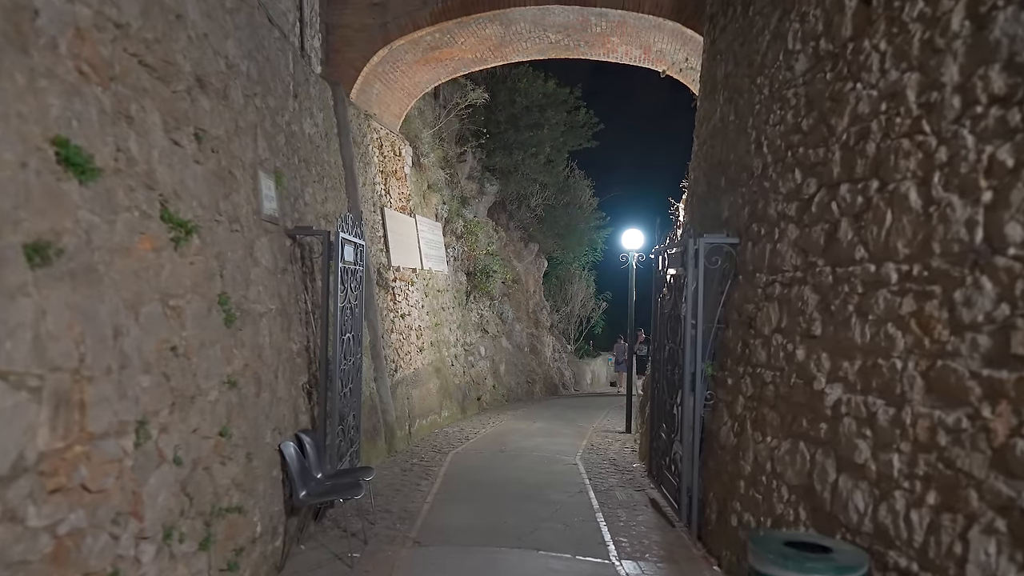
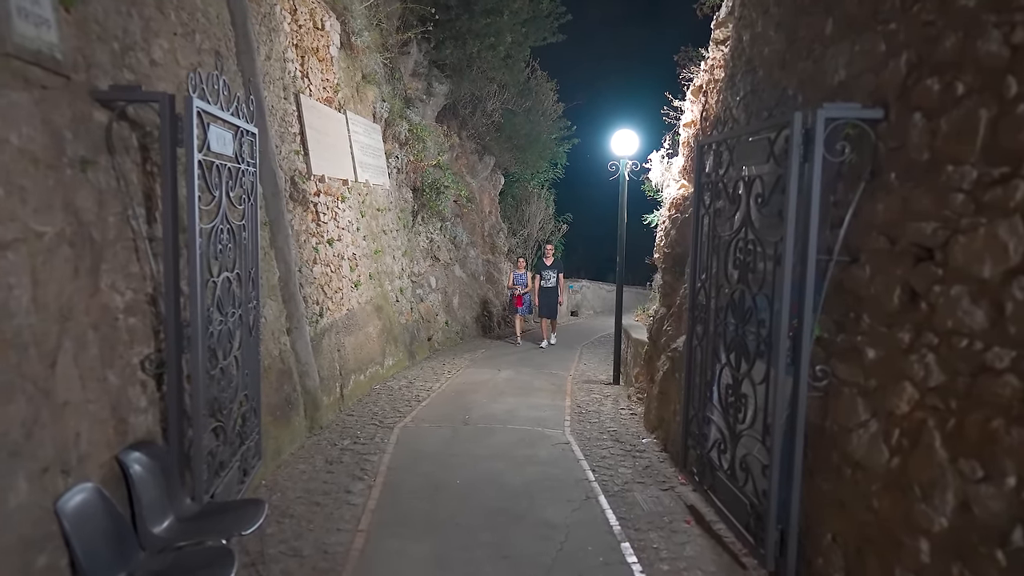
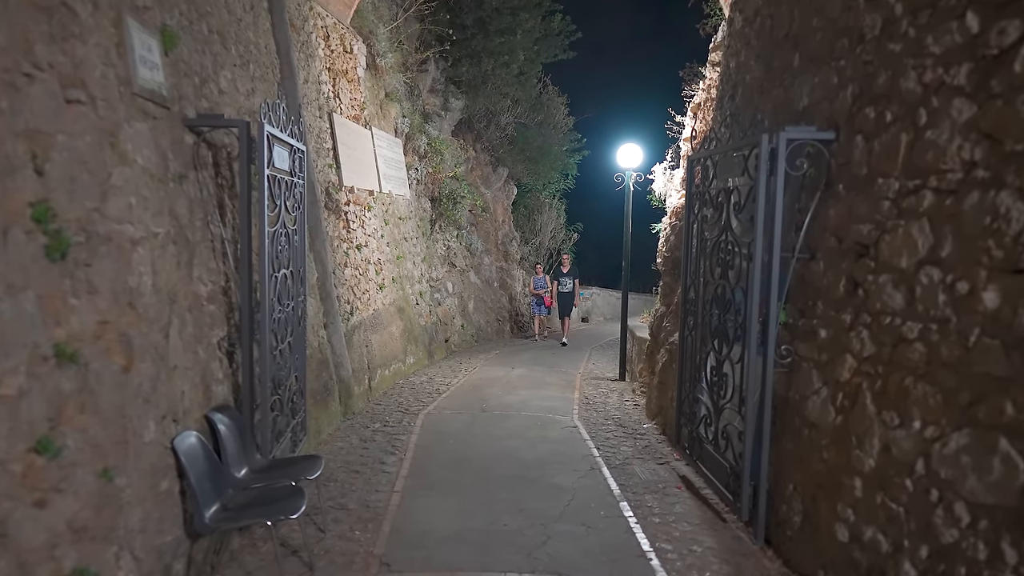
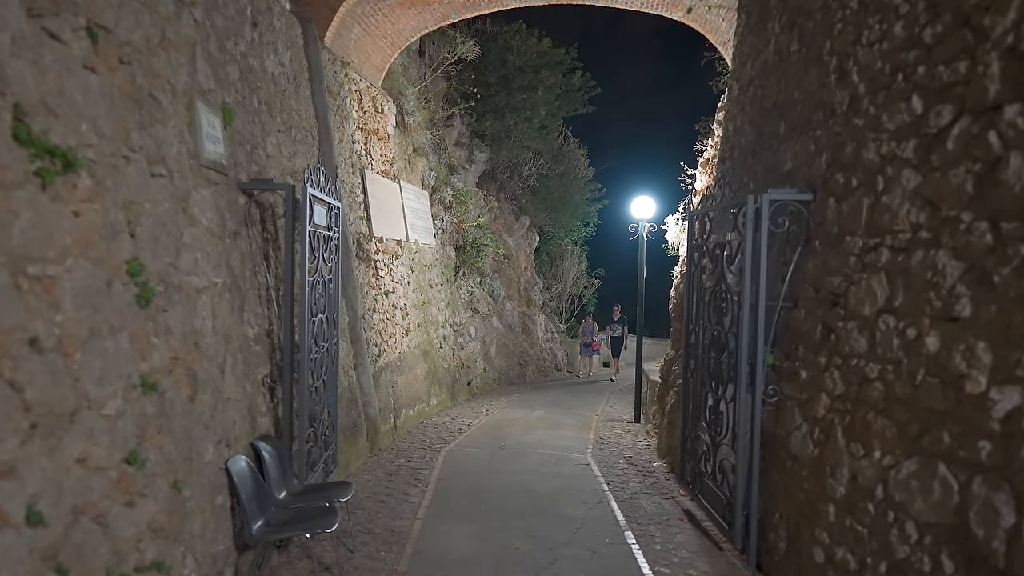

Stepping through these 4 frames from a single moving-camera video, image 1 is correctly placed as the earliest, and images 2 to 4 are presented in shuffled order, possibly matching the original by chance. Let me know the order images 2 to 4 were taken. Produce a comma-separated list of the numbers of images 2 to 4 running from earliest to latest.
4, 3, 2
